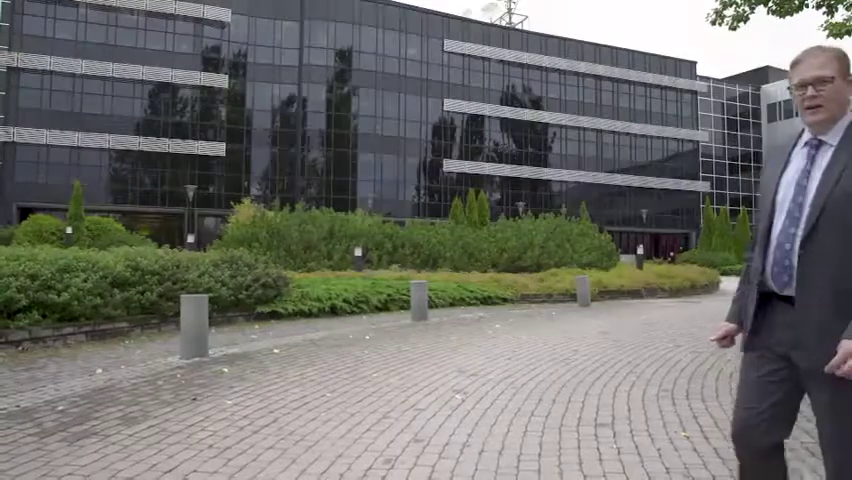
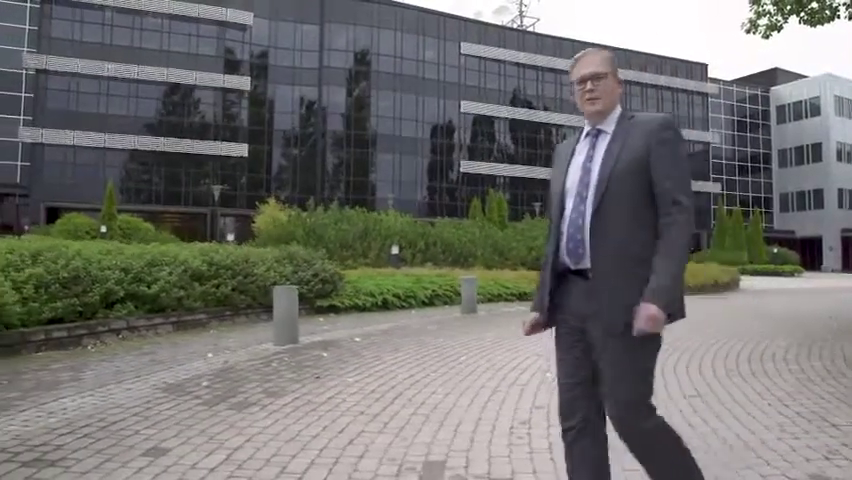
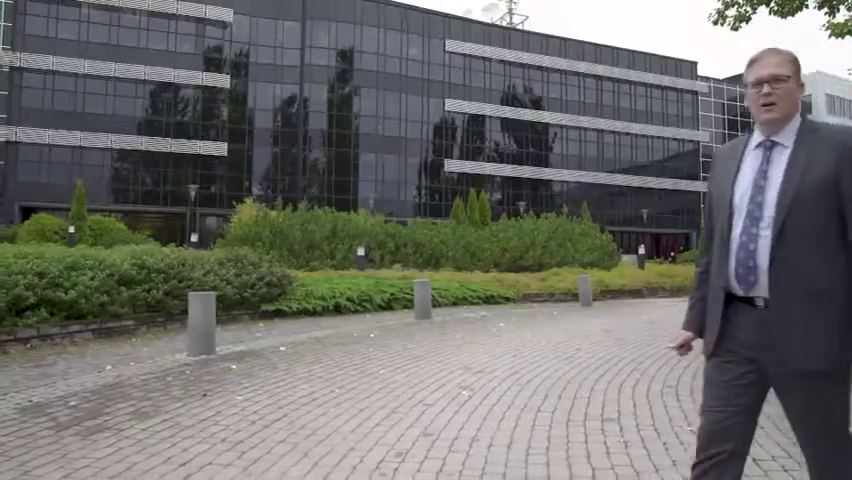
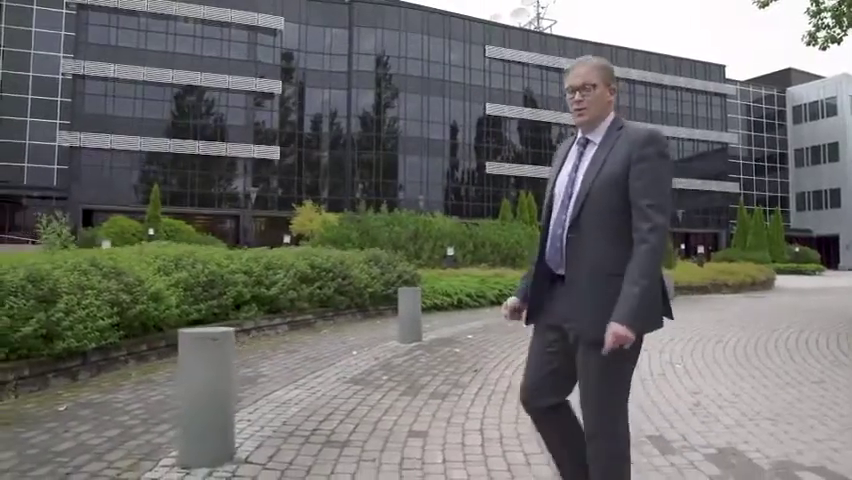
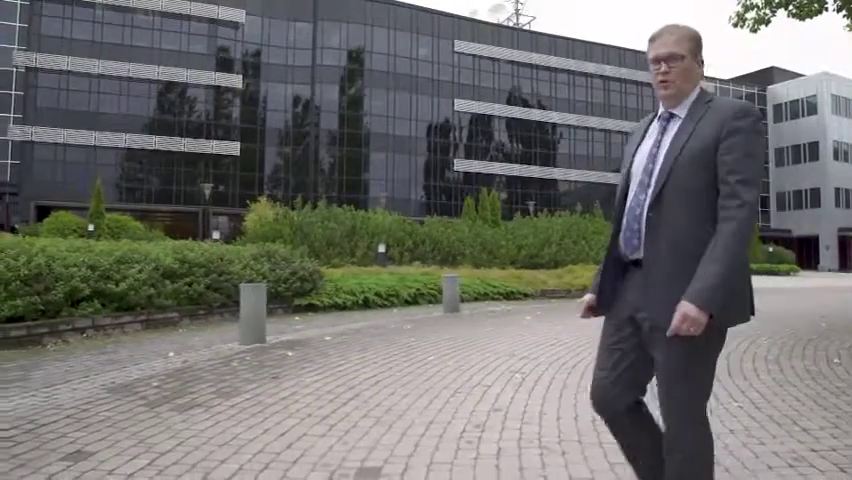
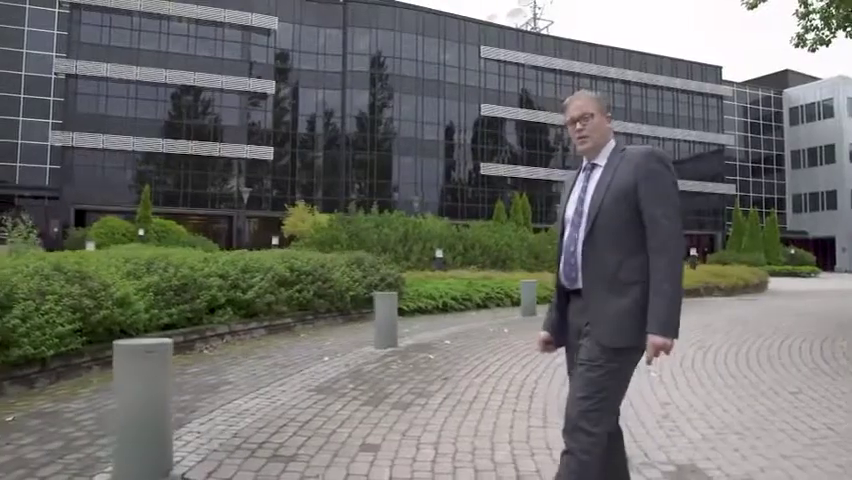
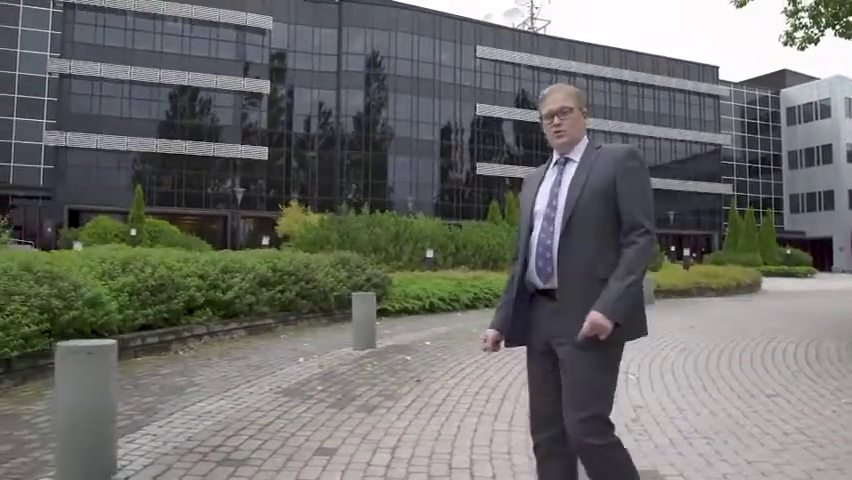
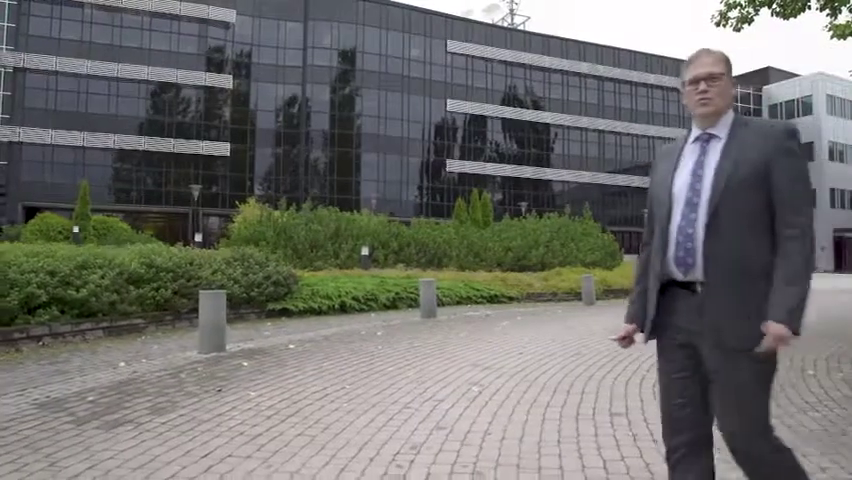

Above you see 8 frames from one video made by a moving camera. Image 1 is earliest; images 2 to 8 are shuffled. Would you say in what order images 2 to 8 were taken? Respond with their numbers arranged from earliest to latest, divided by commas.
3, 8, 5, 2, 7, 6, 4
